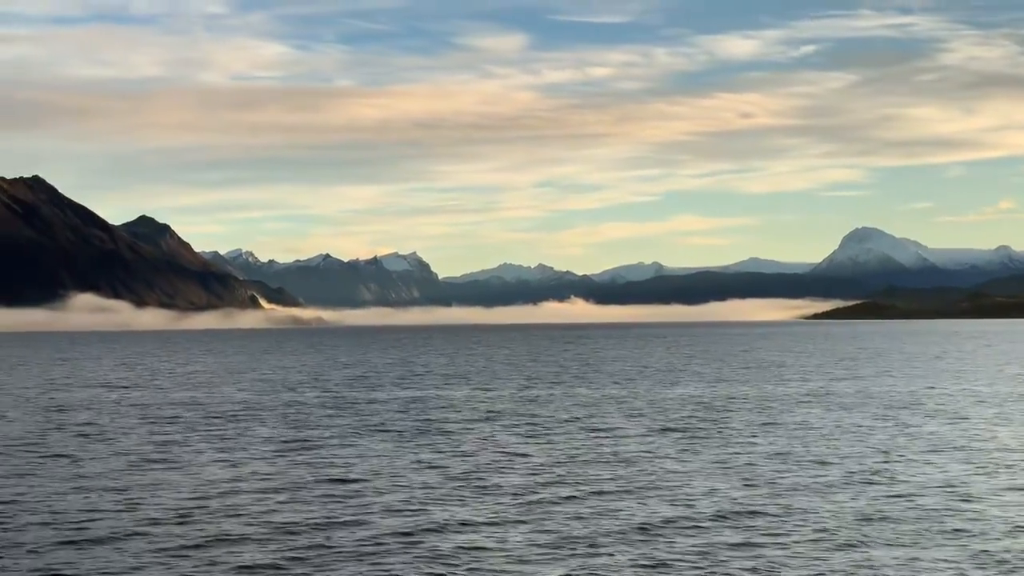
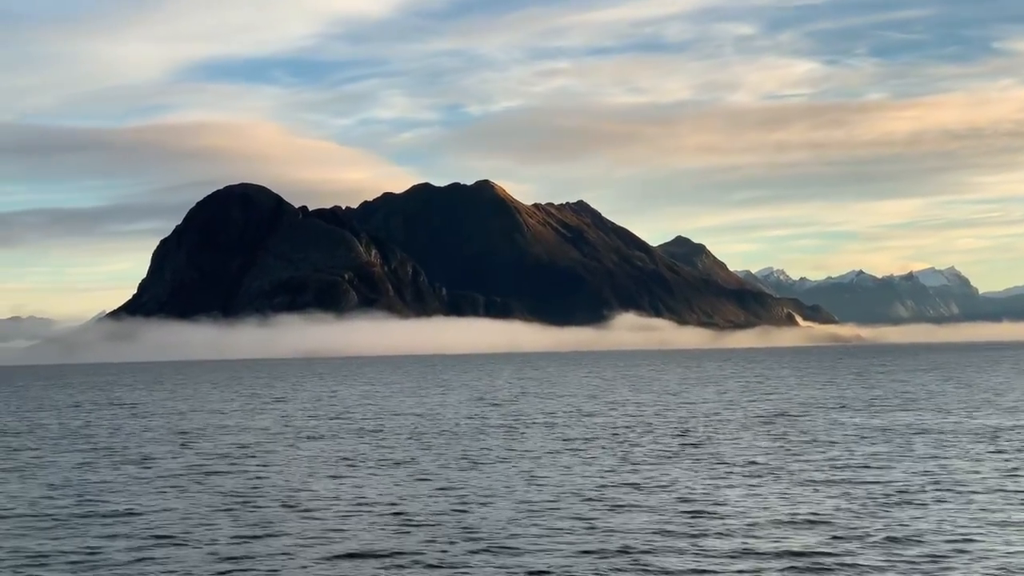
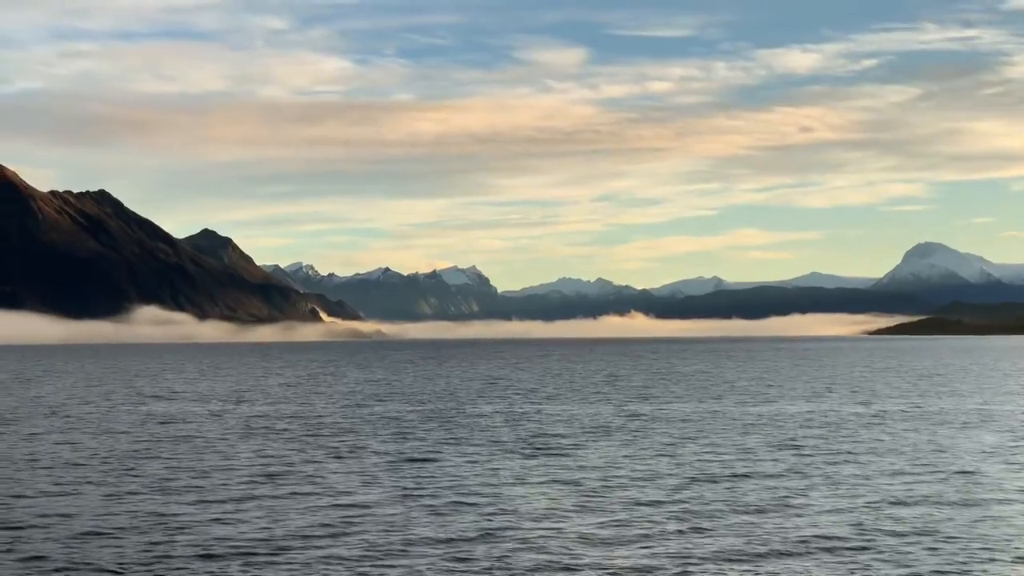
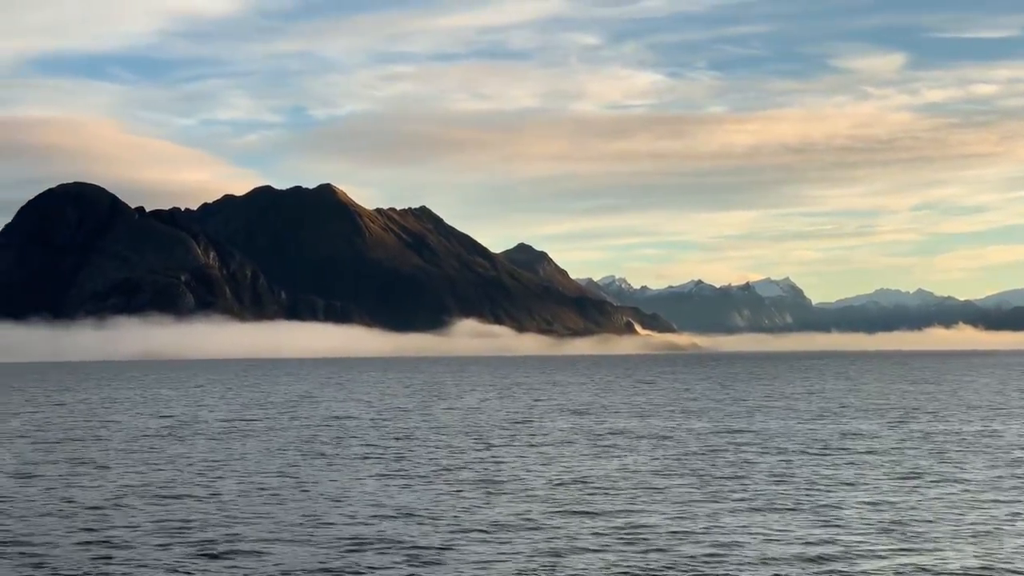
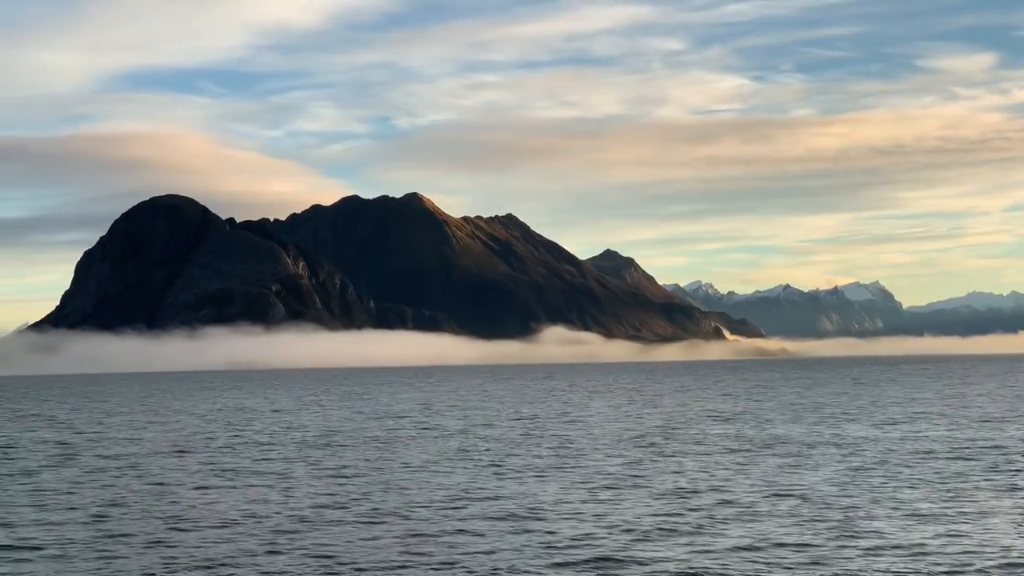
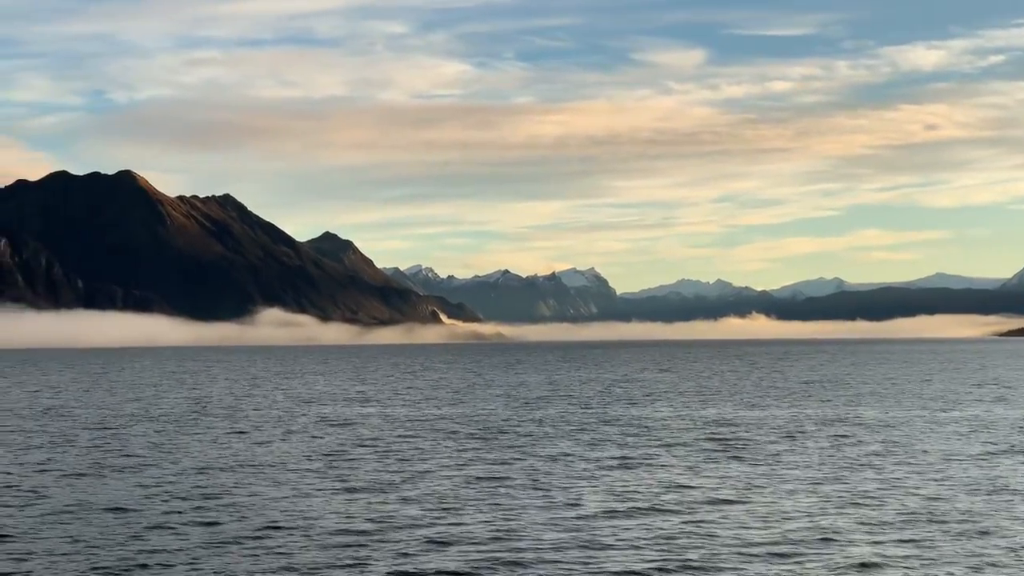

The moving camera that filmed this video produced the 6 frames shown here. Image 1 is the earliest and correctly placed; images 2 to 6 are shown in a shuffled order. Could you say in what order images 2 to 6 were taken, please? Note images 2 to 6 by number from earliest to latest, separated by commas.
3, 6, 4, 5, 2
